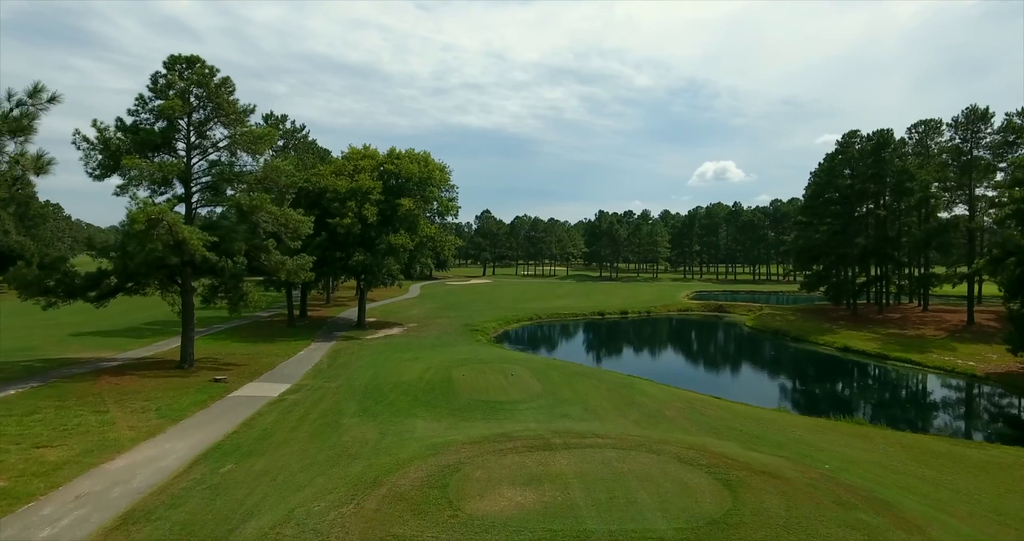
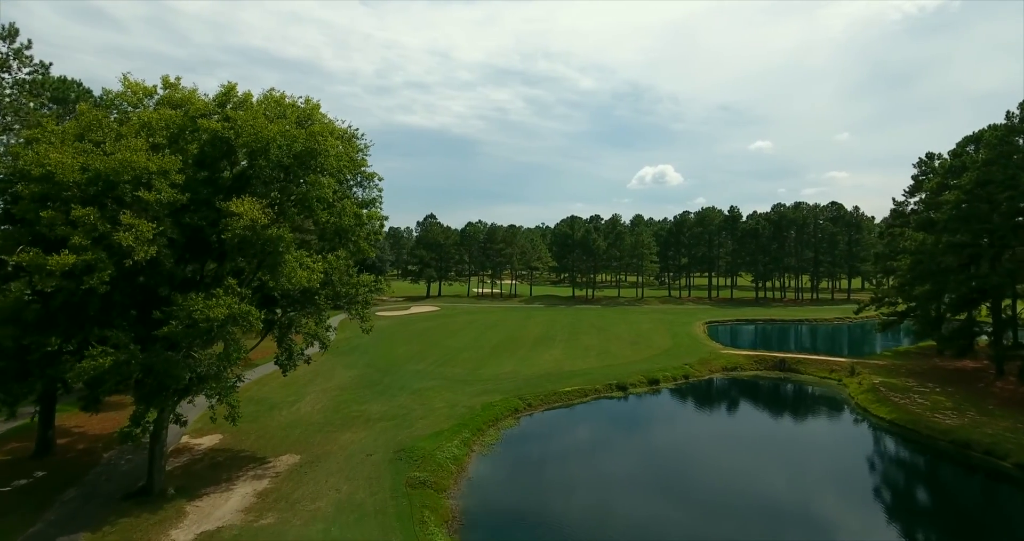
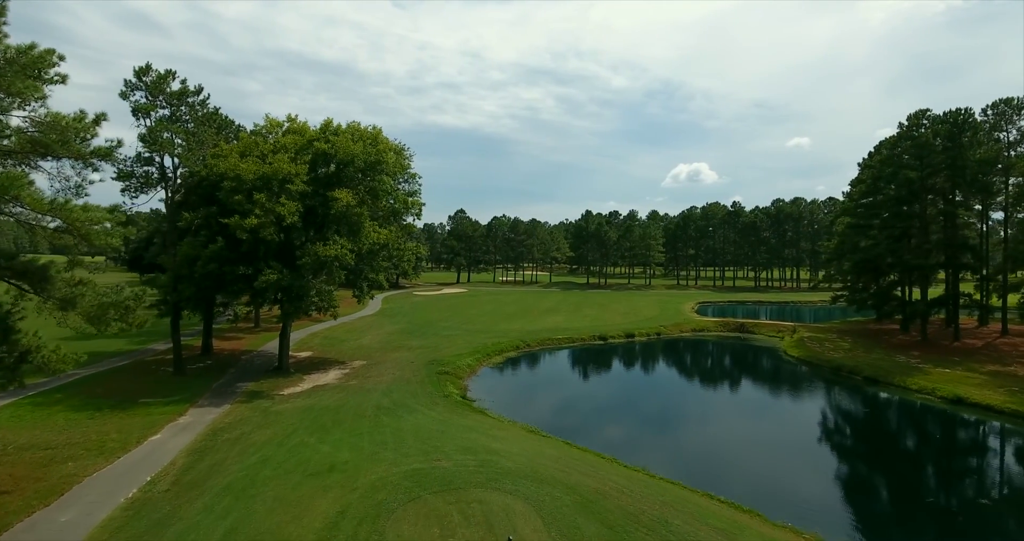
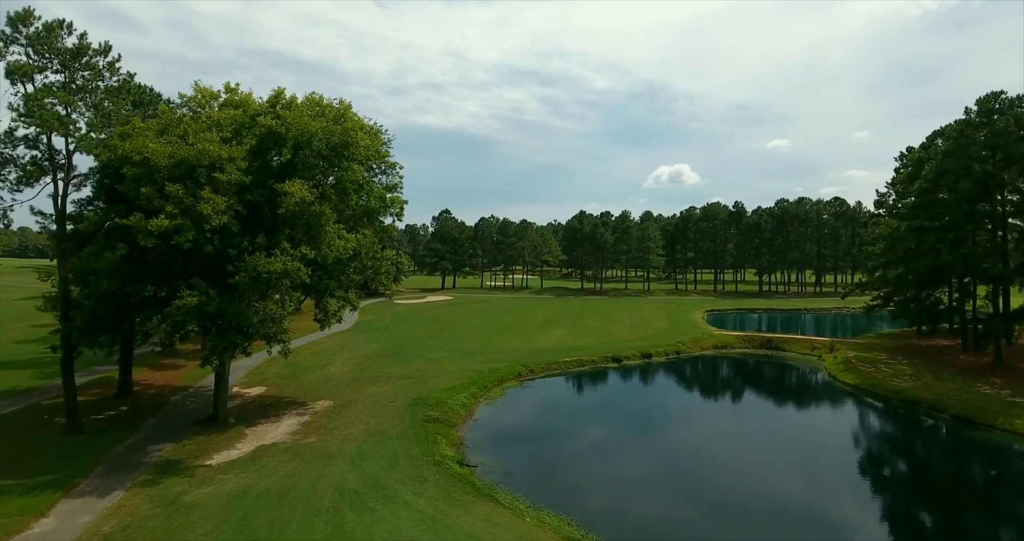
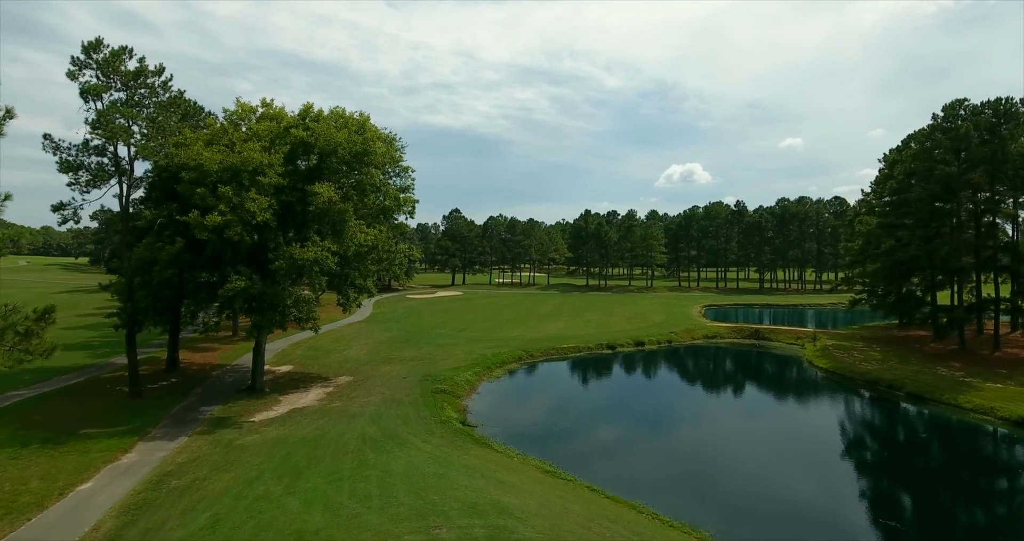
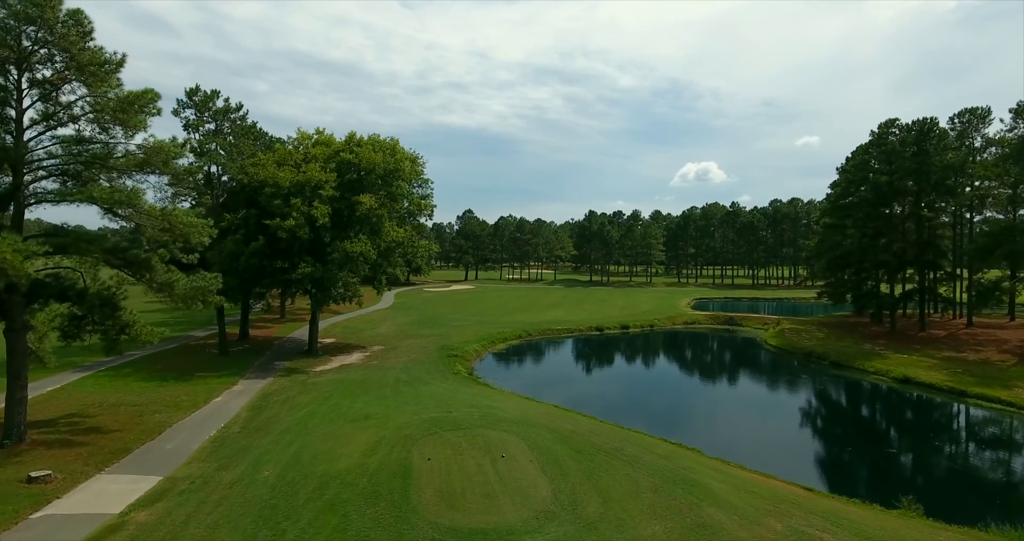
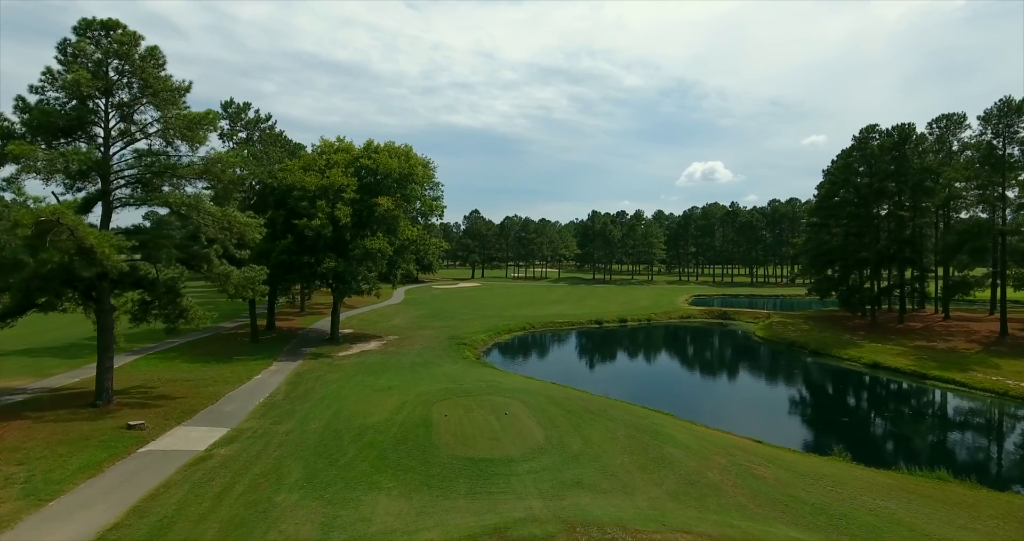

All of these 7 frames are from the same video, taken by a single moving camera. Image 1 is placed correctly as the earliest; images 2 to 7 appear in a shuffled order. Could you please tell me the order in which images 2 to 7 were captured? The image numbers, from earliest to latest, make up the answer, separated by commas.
7, 6, 3, 5, 4, 2
